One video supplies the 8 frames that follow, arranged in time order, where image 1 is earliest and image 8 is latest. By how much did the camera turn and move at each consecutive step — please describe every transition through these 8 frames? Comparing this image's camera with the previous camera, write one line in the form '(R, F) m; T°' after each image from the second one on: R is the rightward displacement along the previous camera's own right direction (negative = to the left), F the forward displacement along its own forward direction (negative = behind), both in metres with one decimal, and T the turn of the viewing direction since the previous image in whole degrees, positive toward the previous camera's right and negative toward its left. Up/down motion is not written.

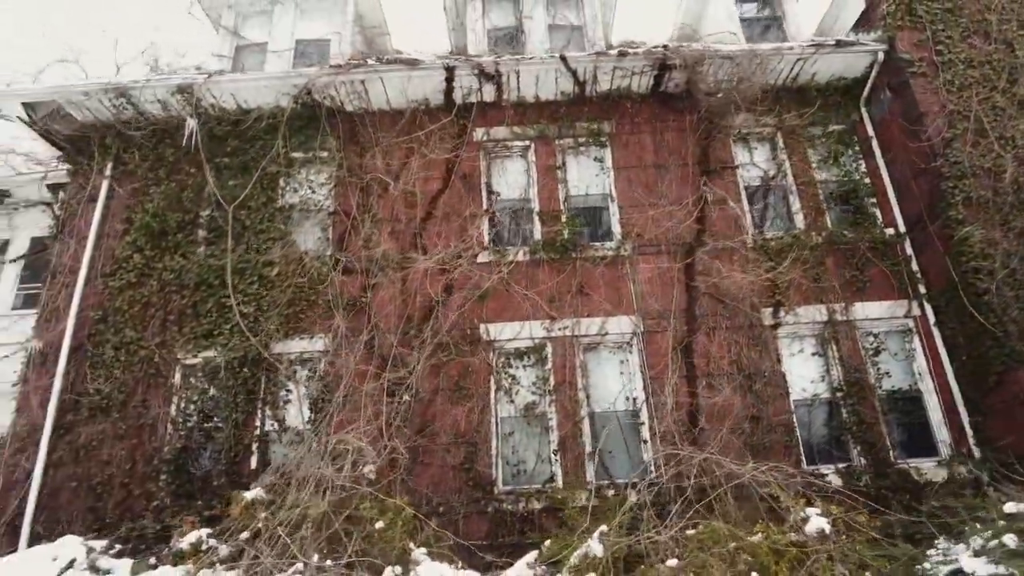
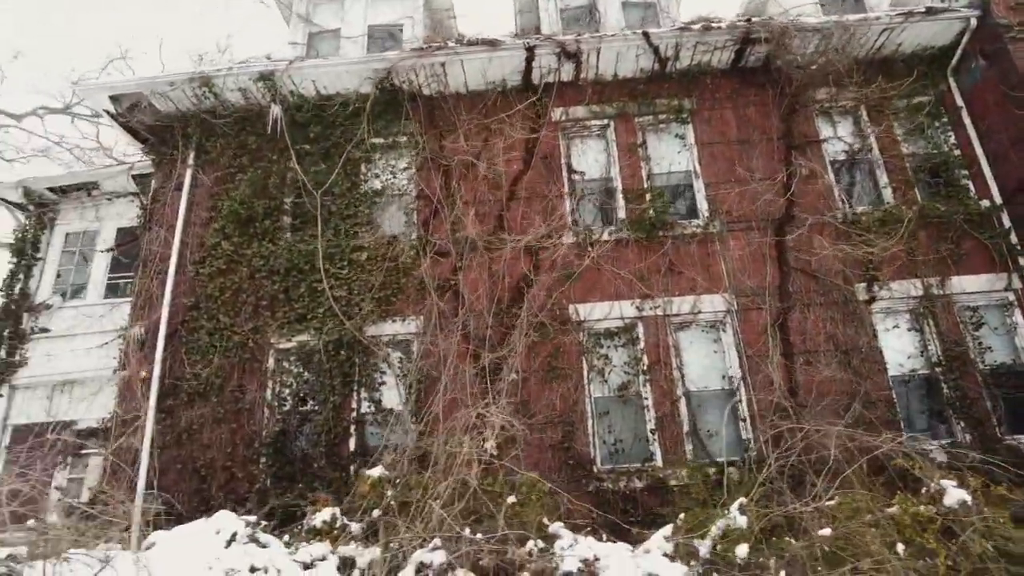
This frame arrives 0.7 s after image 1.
(-0.9, 0.0) m; -2°
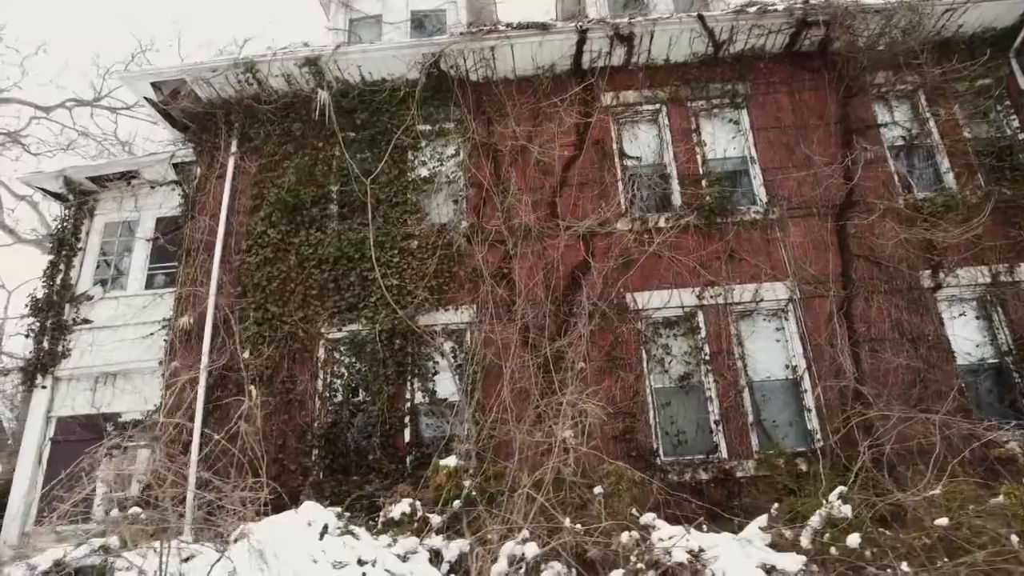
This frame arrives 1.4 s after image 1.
(-0.7, +0.2) m; 0°
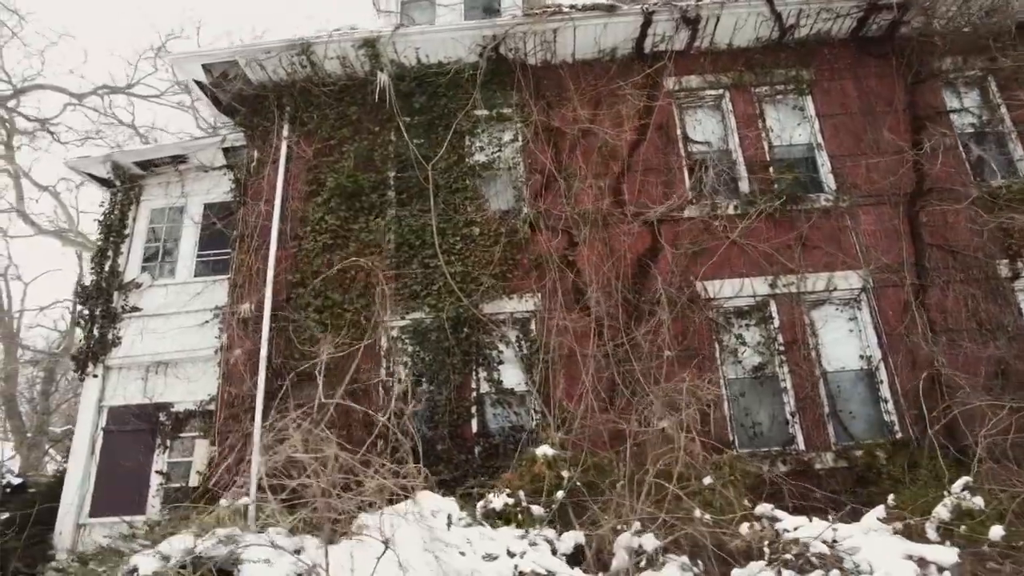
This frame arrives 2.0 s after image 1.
(-0.9, +0.2) m; 0°
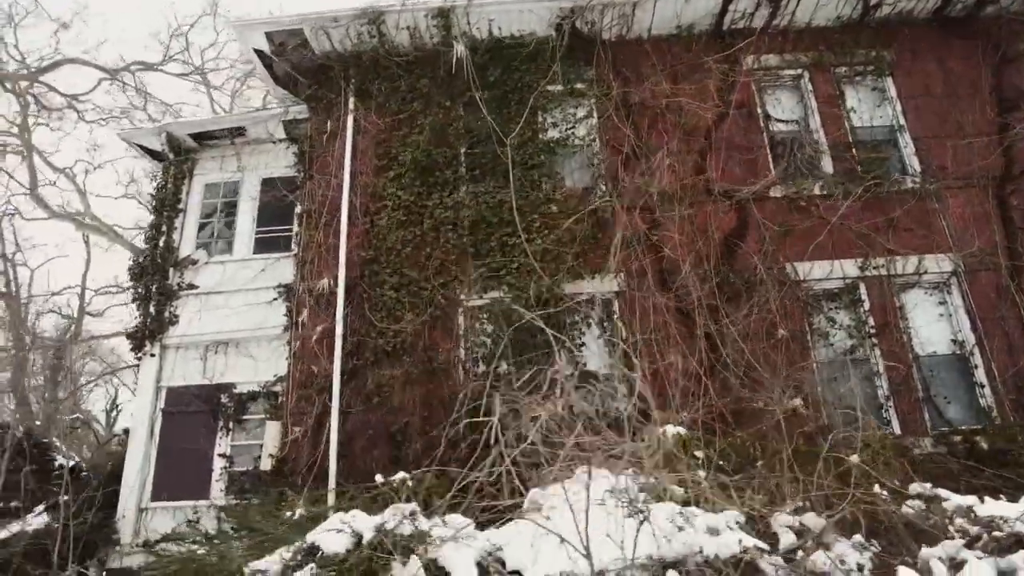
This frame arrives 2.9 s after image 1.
(-1.2, +0.3) m; +1°
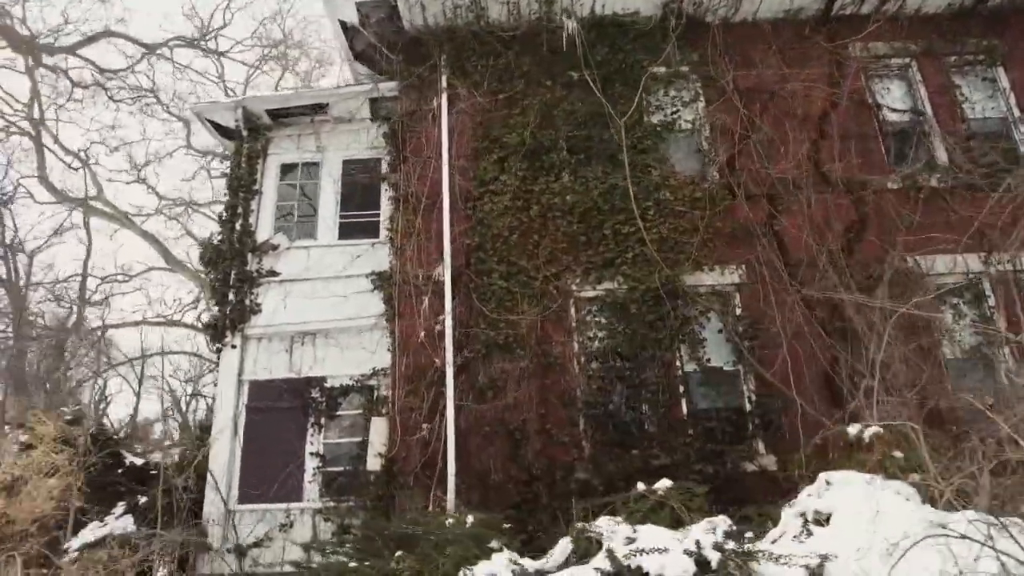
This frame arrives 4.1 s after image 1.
(-1.6, +0.5) m; +2°
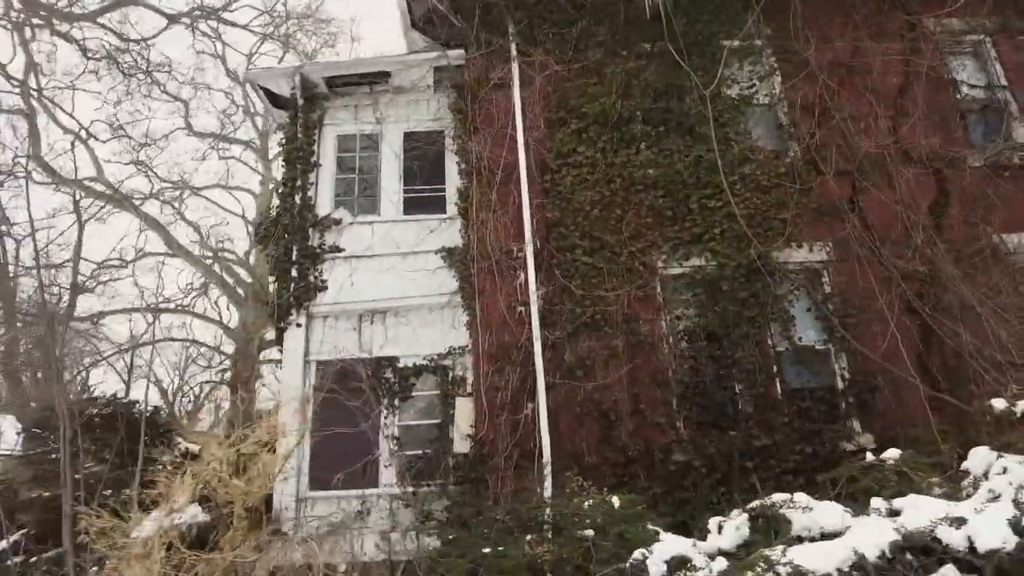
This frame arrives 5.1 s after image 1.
(-1.2, +0.3) m; +2°
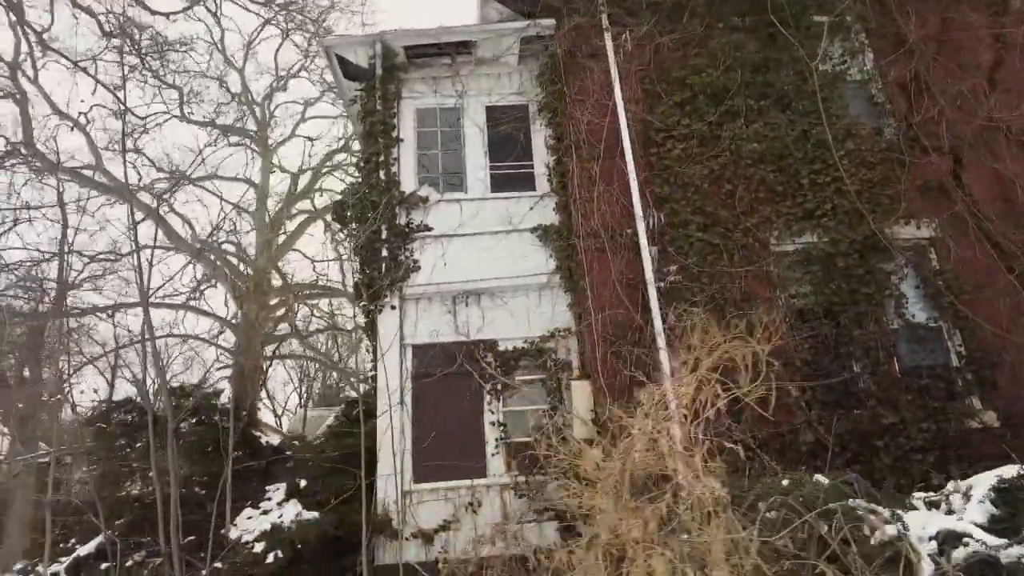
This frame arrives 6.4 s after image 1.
(-1.5, +0.4) m; +3°
